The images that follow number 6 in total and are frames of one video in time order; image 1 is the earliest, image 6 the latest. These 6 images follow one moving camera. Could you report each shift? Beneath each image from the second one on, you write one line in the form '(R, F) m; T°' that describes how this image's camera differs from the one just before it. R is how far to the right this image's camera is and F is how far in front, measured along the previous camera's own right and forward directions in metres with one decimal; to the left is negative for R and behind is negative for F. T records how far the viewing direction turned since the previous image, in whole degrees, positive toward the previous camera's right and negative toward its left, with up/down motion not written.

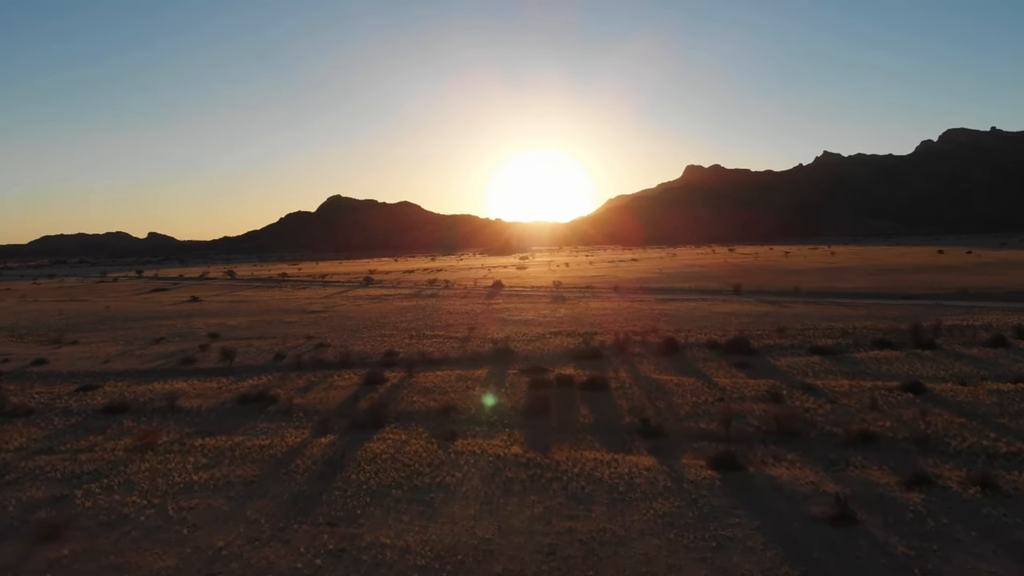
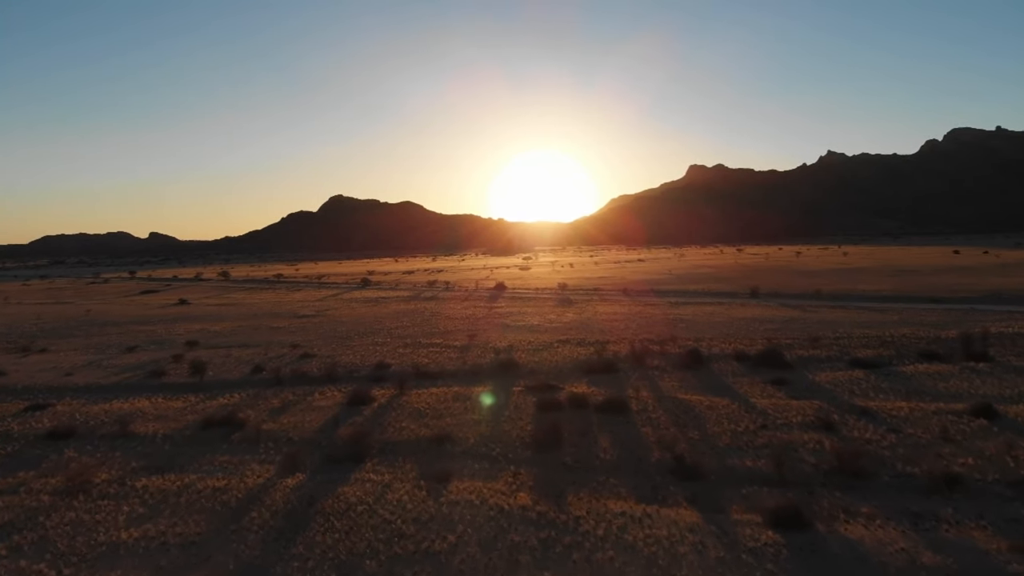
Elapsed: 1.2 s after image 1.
(-0.1, +3.4) m; 0°
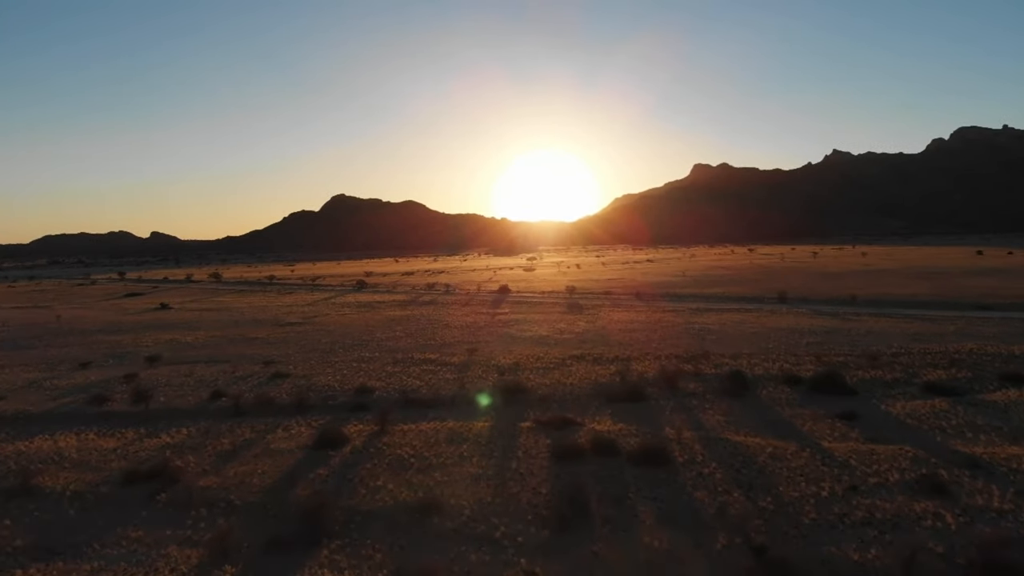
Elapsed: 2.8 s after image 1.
(-0.1, +4.6) m; 0°
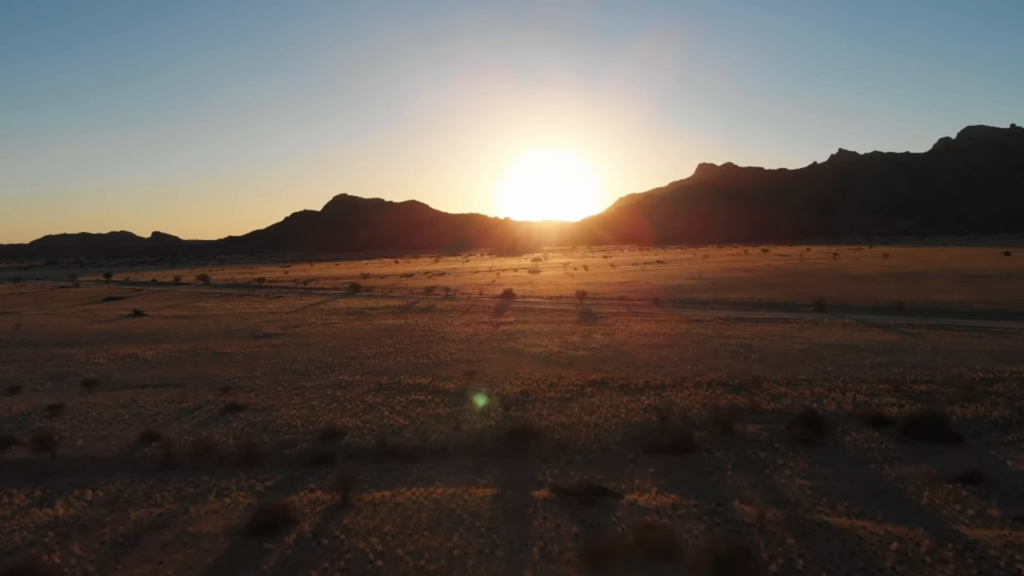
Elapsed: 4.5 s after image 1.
(-0.2, +5.2) m; 0°
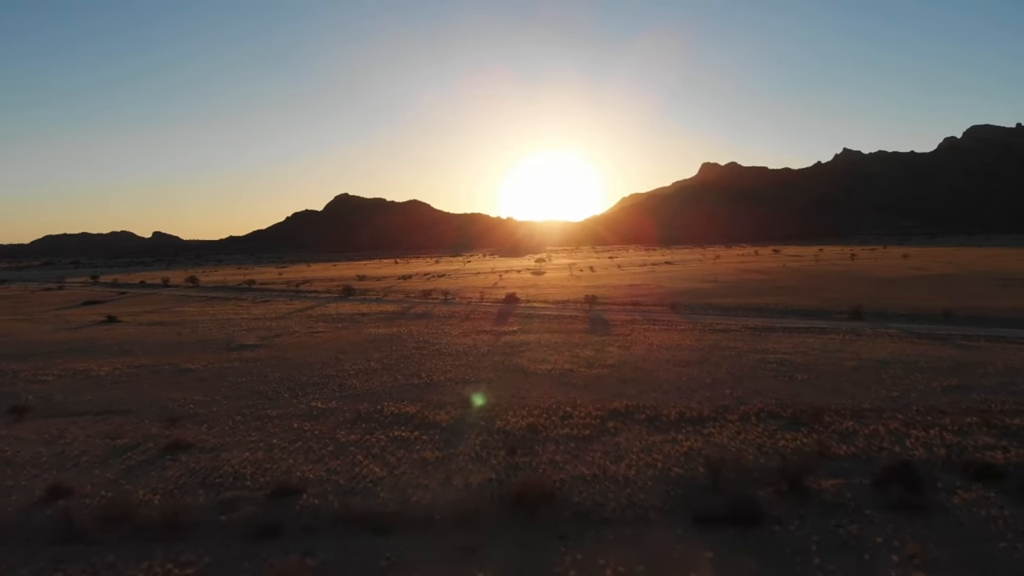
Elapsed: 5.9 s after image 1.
(-0.1, +4.2) m; 0°
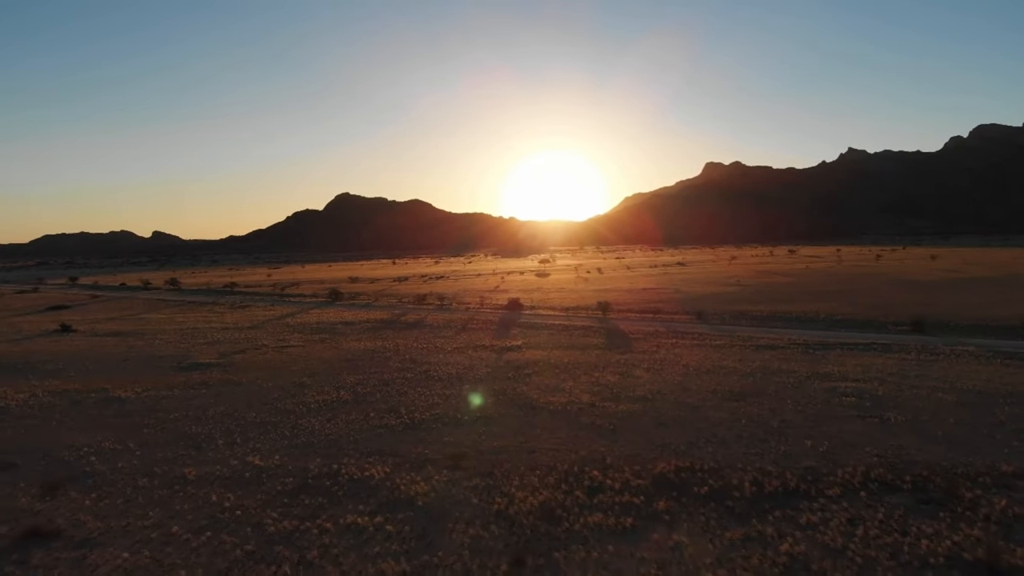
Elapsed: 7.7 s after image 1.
(-0.1, +5.7) m; 0°
